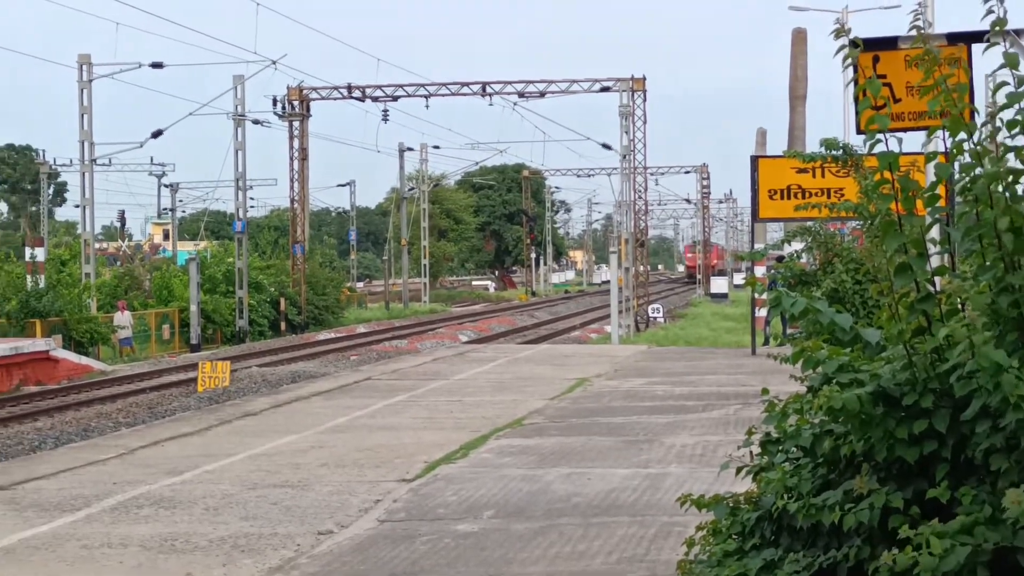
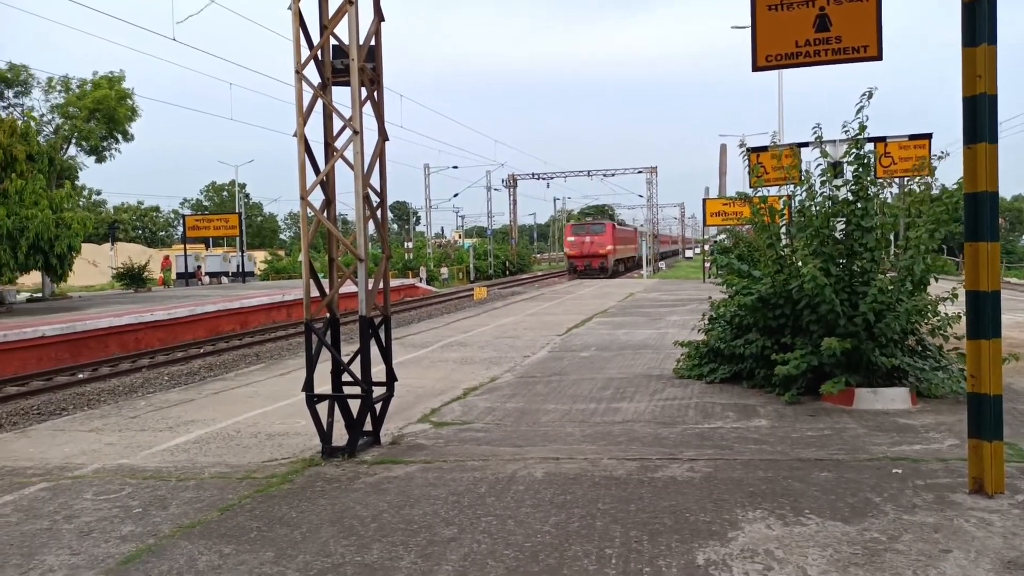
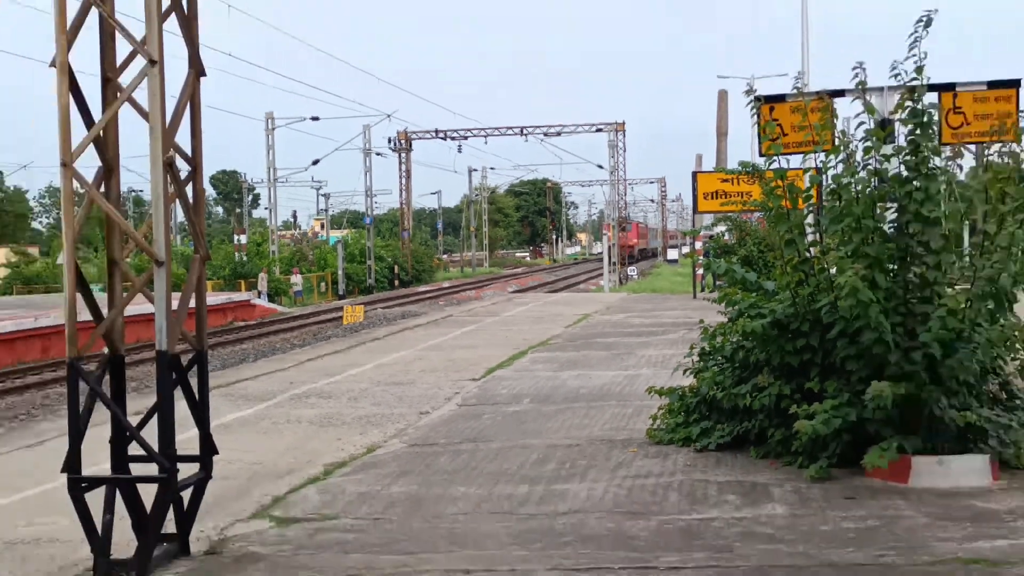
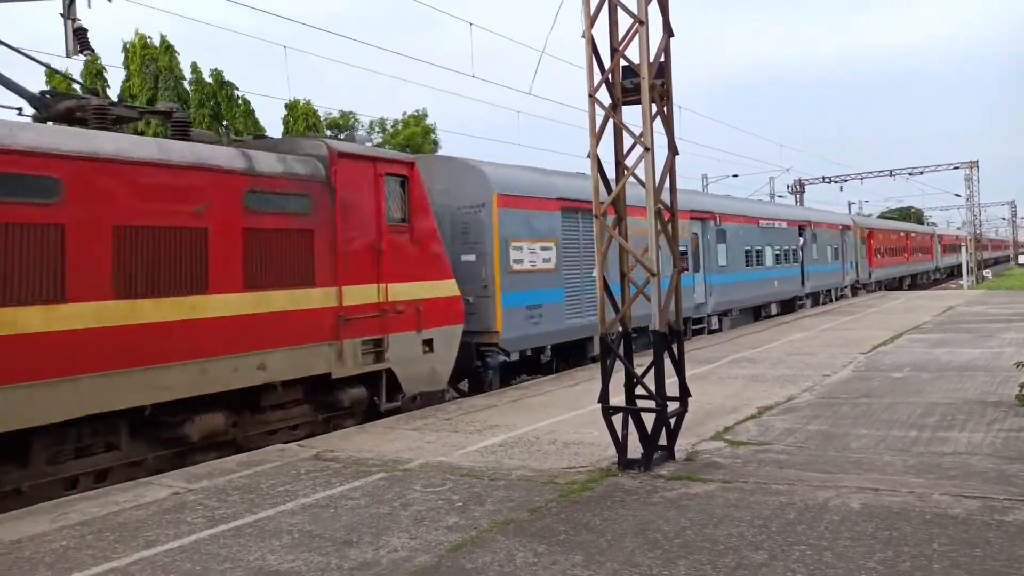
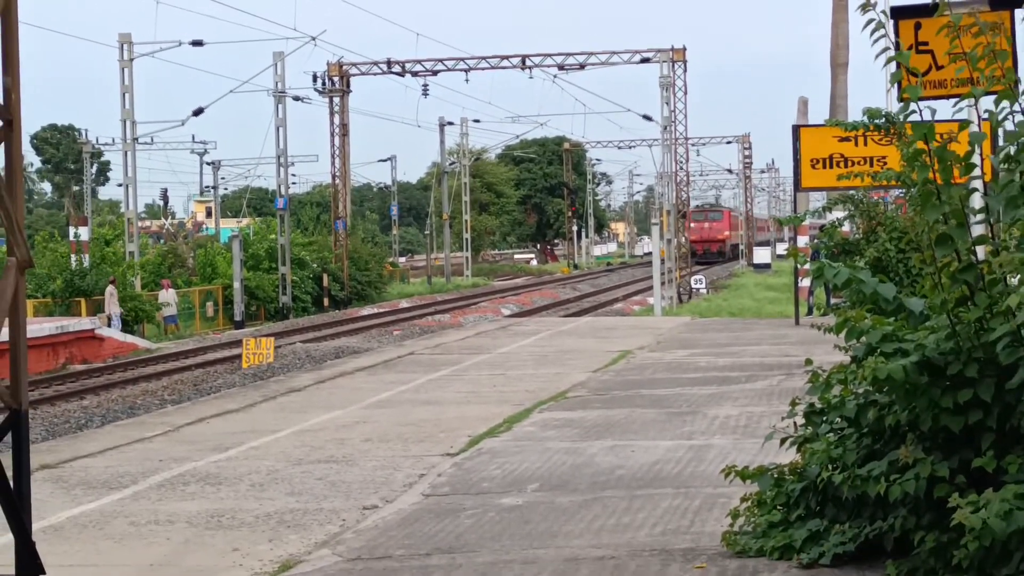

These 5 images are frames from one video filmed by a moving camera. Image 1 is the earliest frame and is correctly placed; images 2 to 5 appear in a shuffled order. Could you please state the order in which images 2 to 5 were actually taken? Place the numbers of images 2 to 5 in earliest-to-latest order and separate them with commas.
5, 3, 2, 4
